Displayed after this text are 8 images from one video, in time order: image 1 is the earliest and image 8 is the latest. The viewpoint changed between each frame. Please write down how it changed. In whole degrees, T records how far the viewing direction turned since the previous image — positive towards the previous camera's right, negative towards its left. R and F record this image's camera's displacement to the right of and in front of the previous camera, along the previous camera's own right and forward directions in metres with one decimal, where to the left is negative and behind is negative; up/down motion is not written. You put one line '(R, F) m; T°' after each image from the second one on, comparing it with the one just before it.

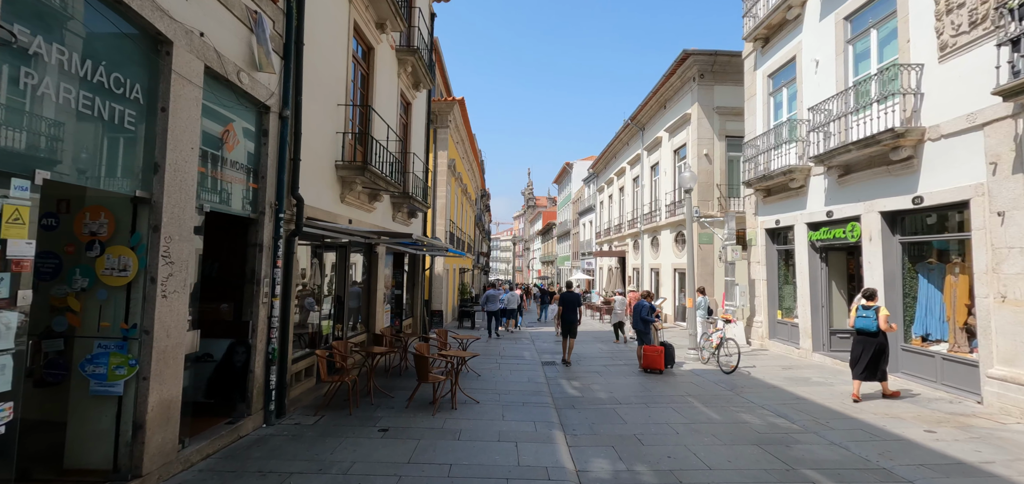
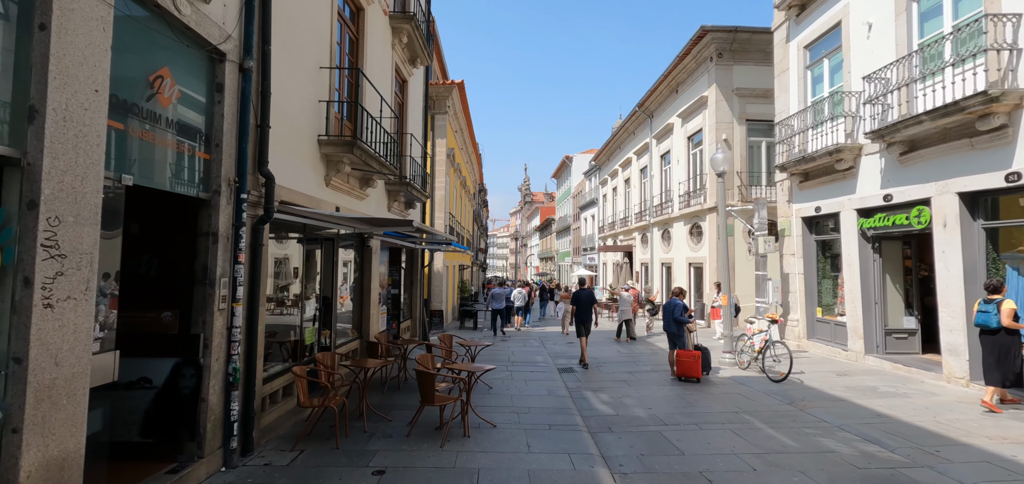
(-0.3, +1.2) m; 0°
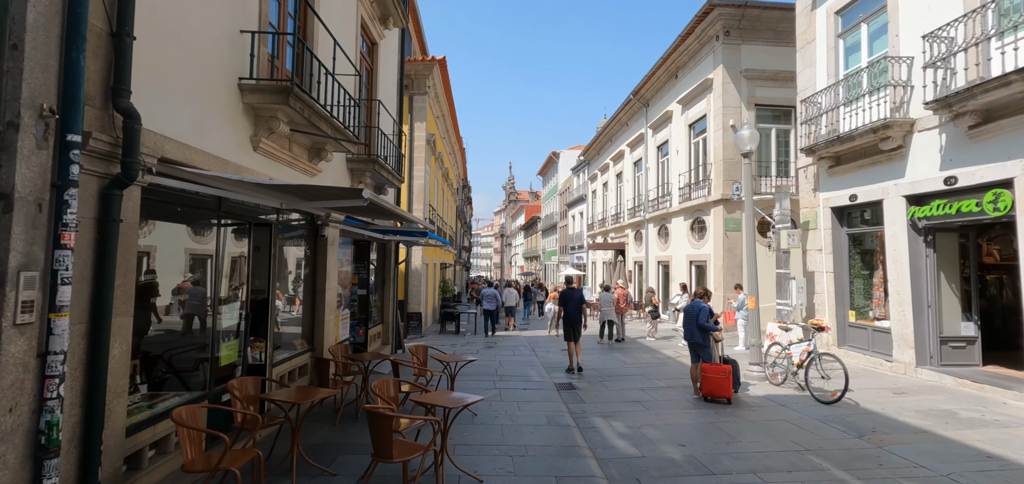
(-0.1, +1.6) m; +2°
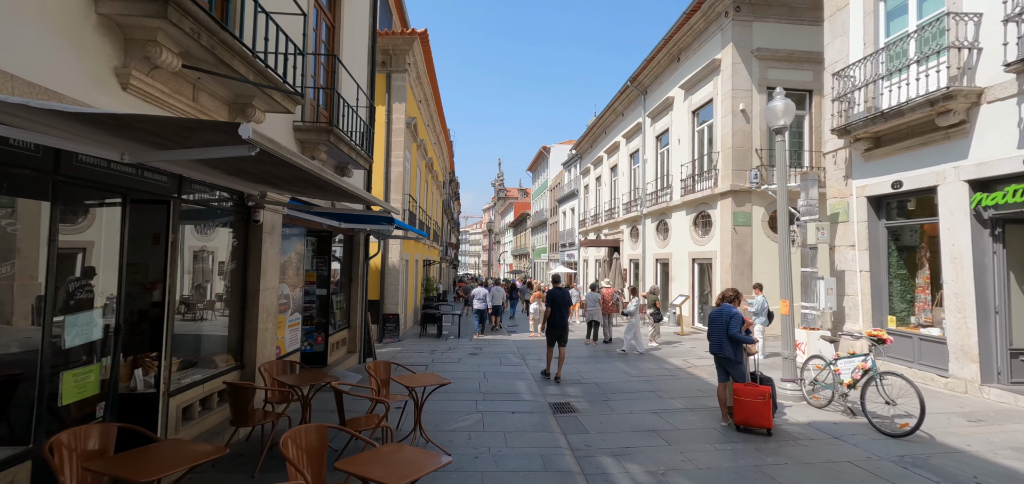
(0.0, +1.4) m; +1°
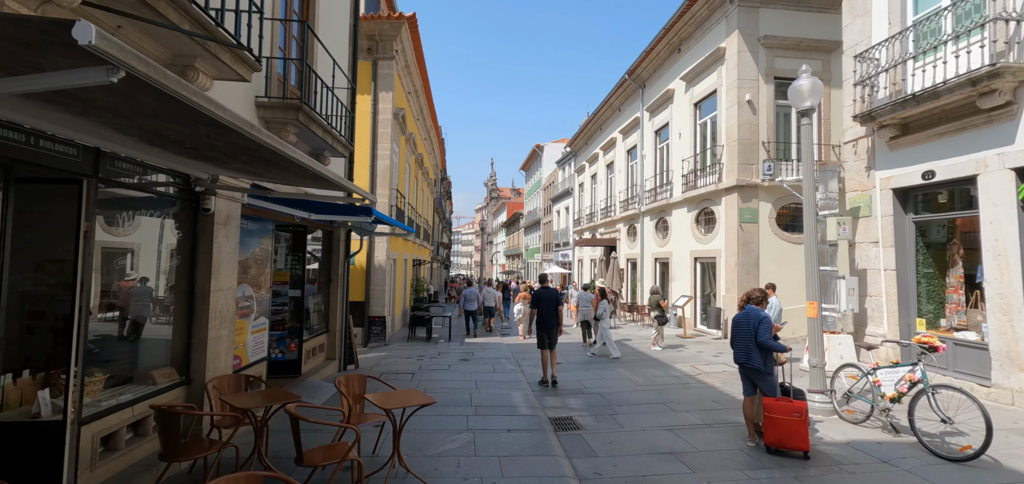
(0.0, +0.8) m; +1°
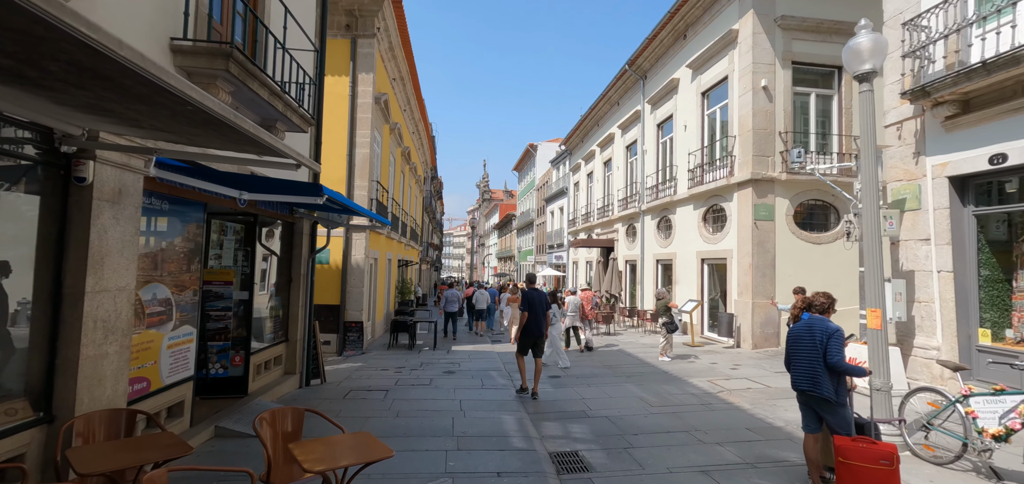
(0.0, +1.2) m; +1°
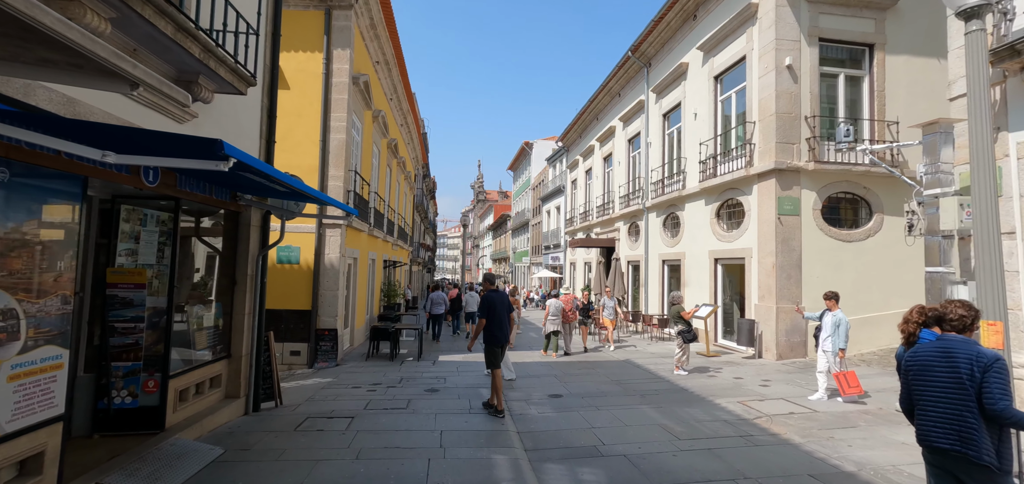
(0.0, +1.3) m; +1°
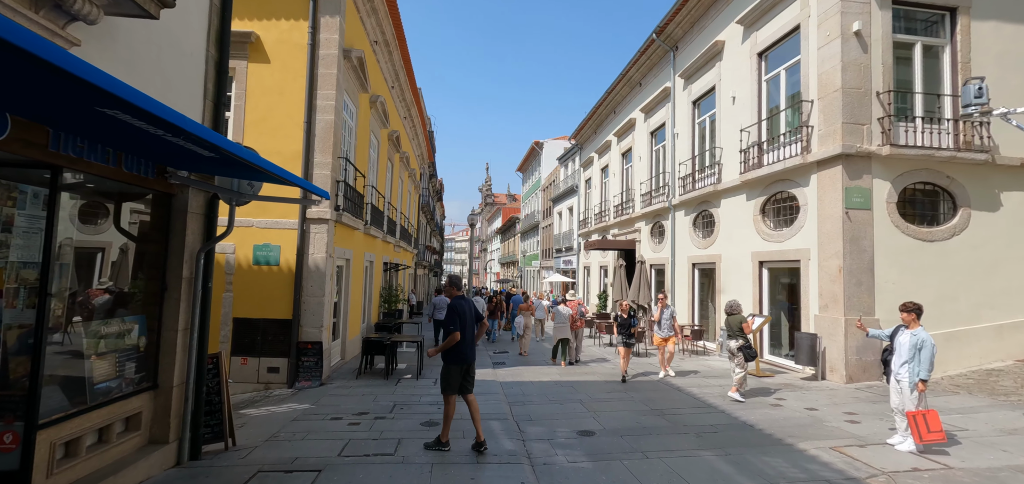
(-0.1, +1.6) m; -1°
